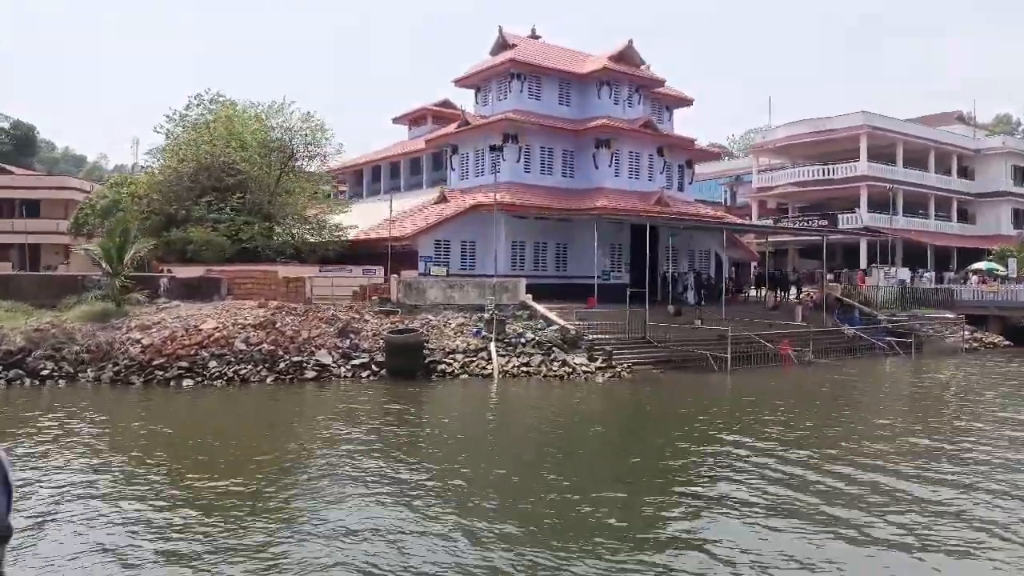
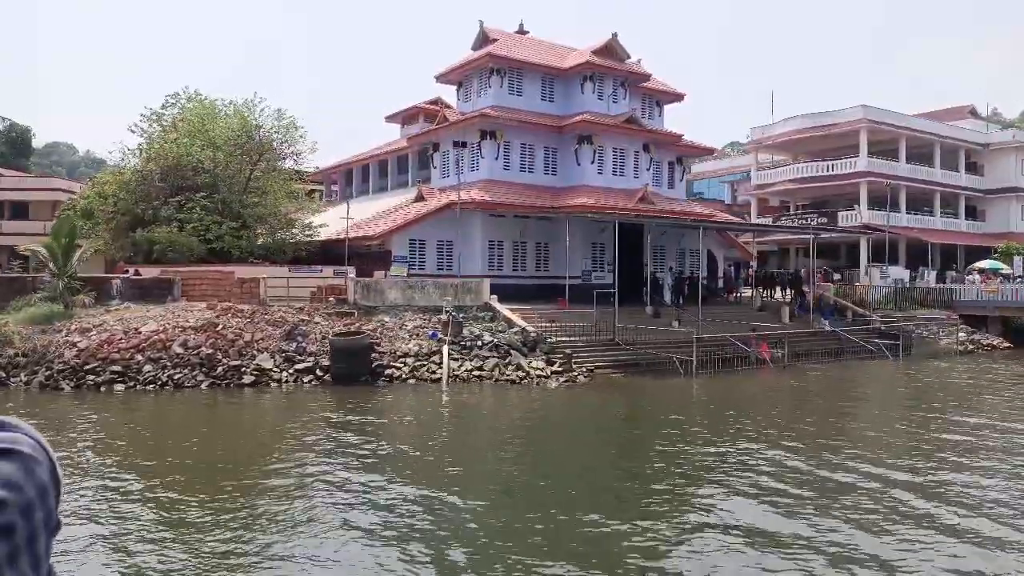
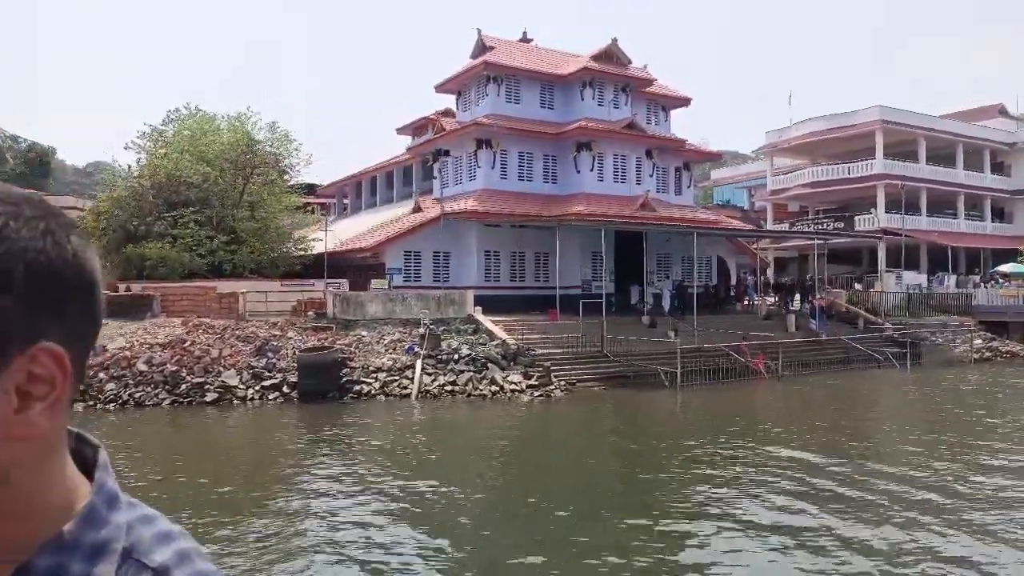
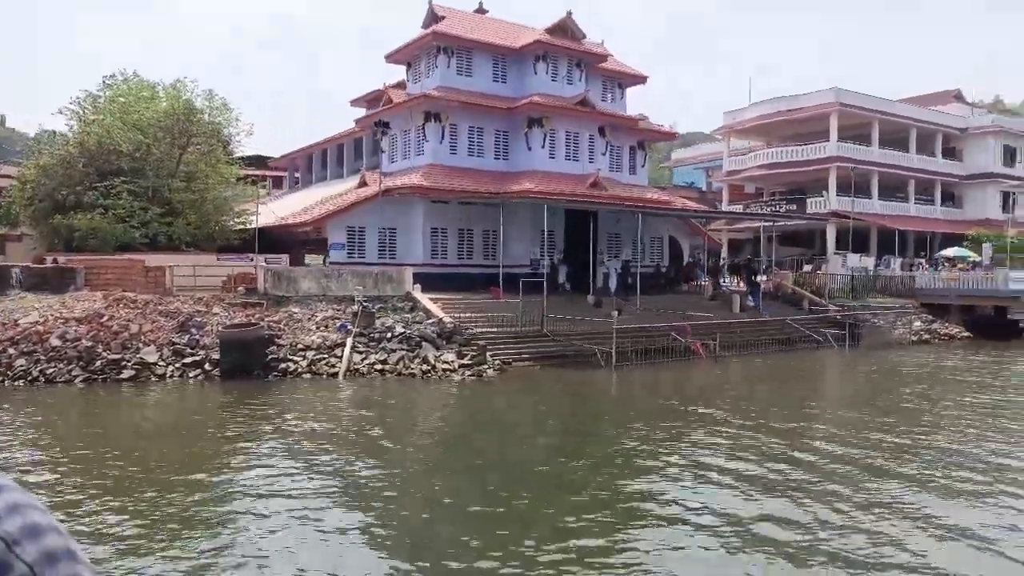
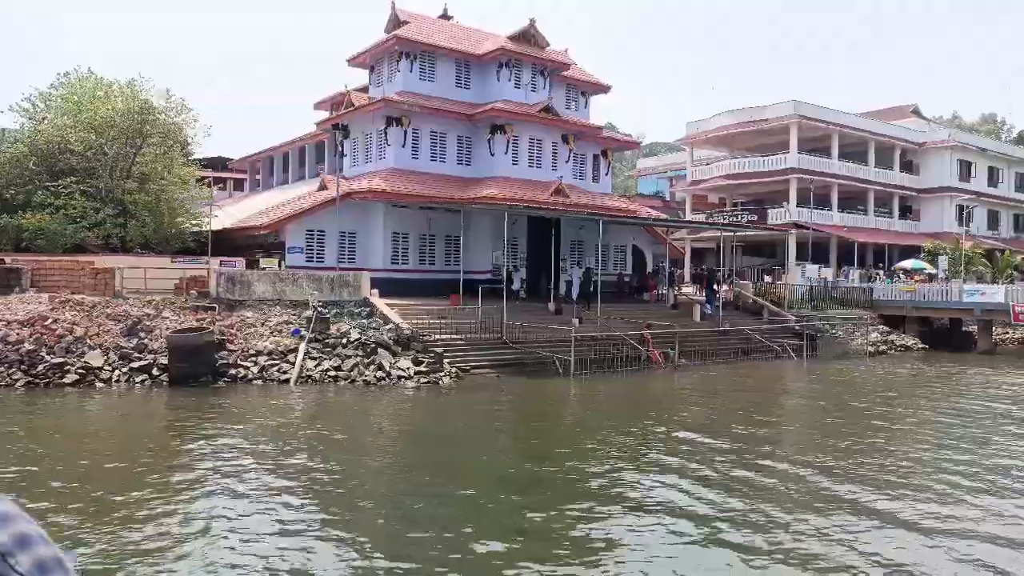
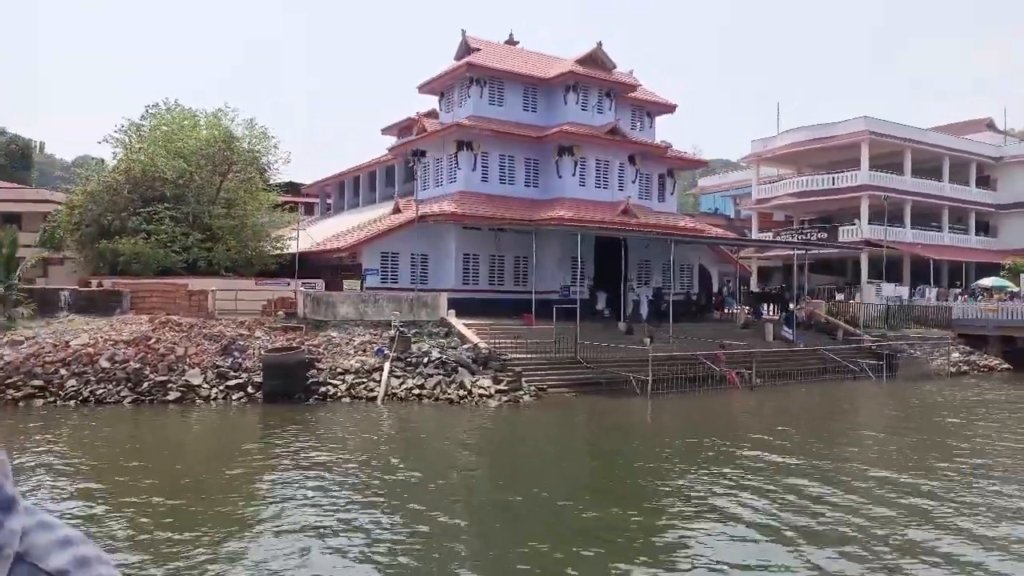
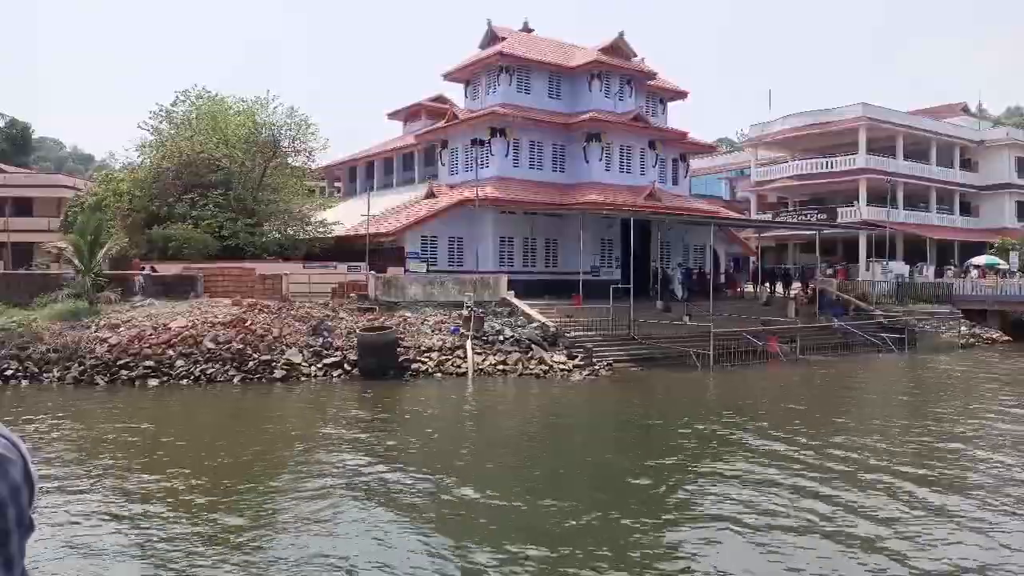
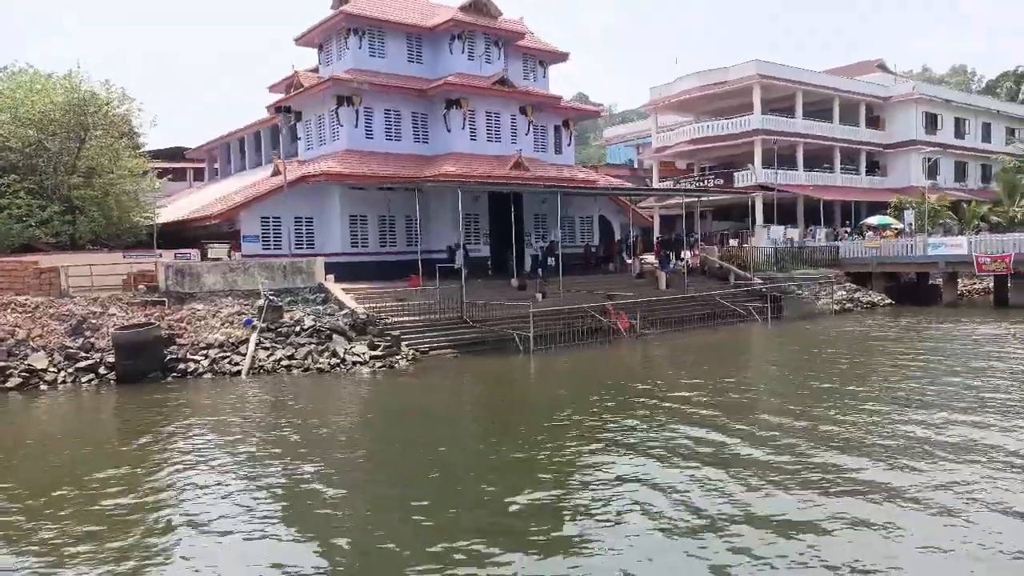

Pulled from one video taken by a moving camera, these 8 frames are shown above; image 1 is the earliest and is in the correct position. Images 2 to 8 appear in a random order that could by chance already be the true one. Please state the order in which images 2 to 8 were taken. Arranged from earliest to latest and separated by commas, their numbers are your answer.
7, 2, 3, 6, 4, 5, 8
